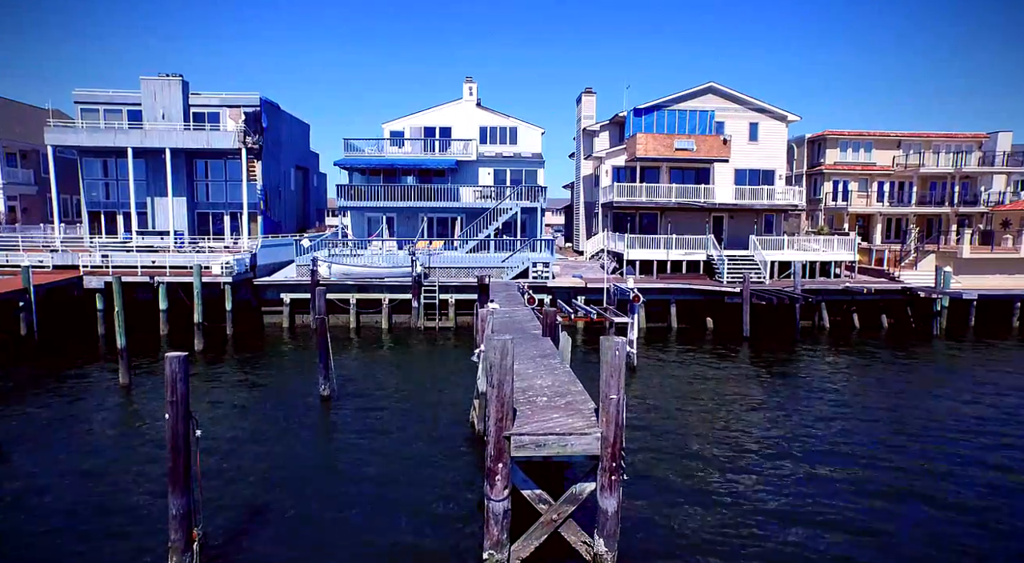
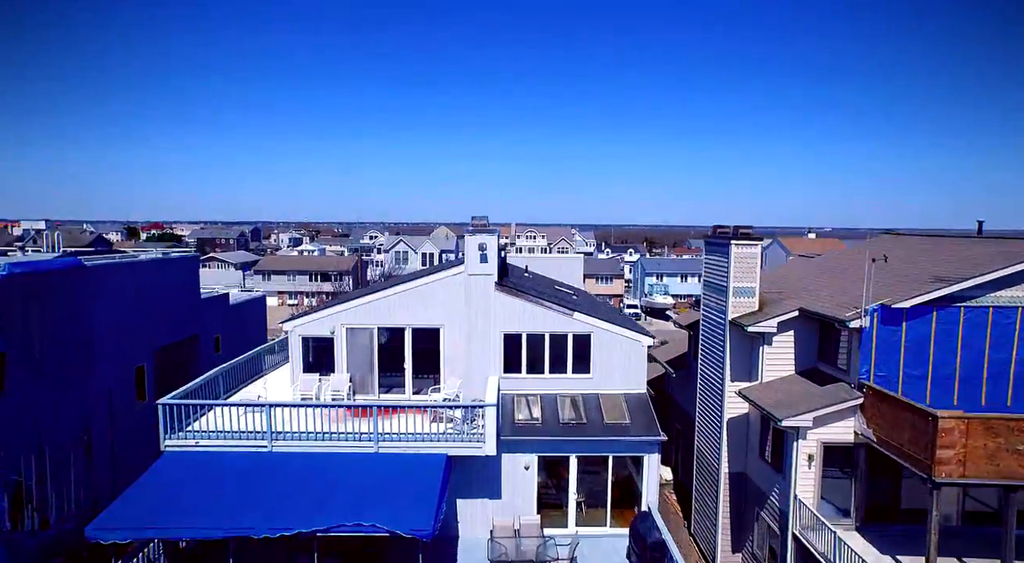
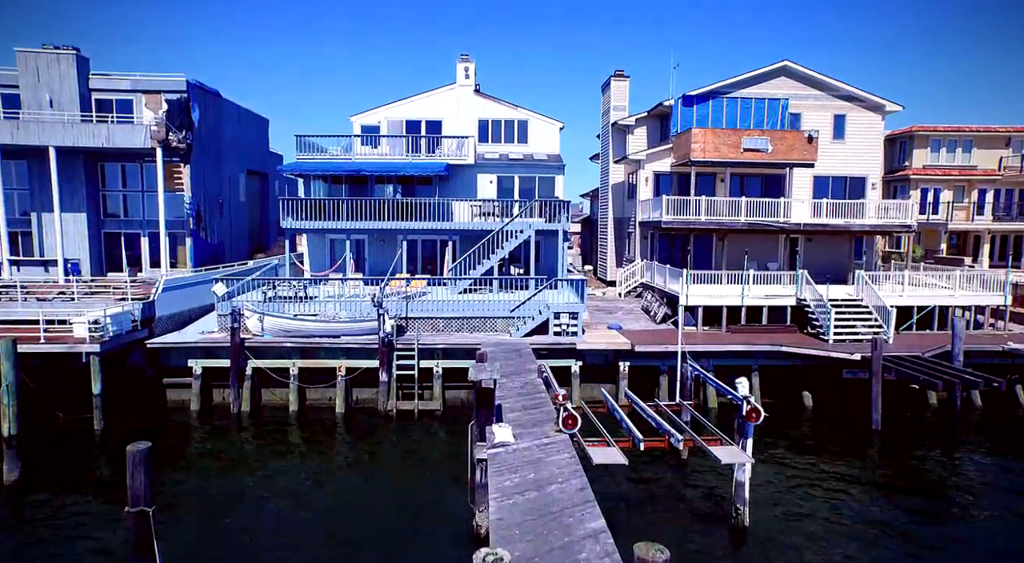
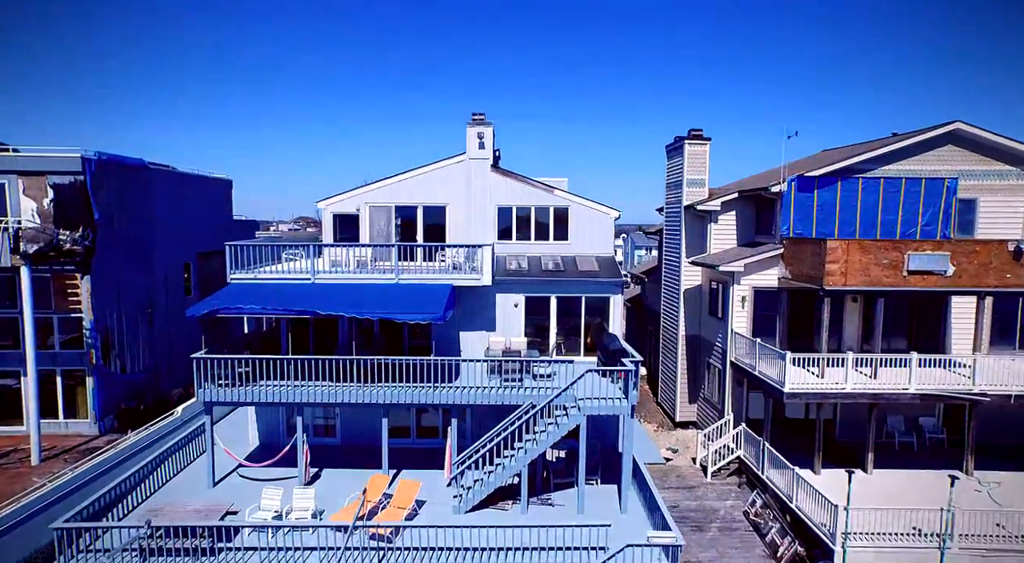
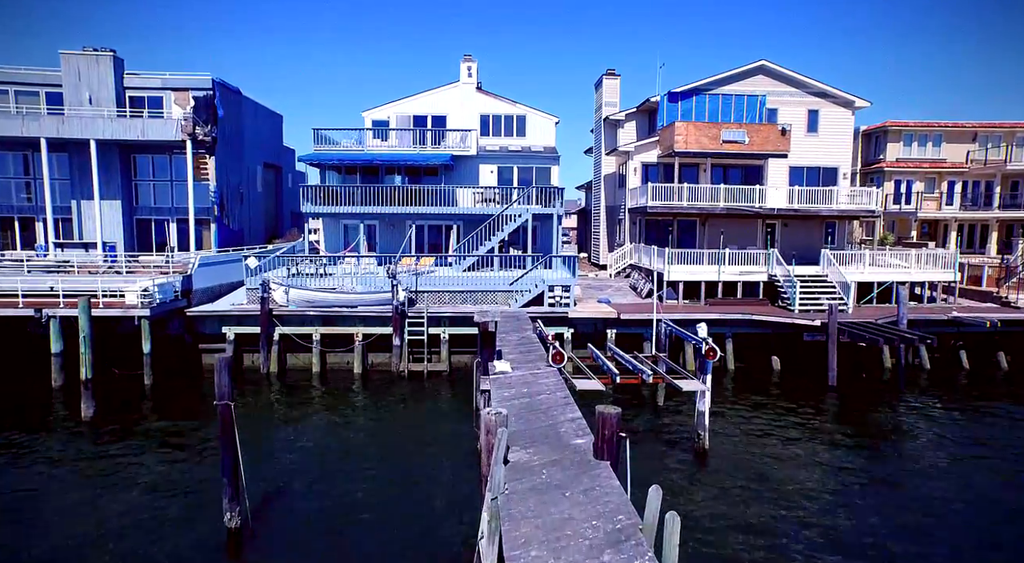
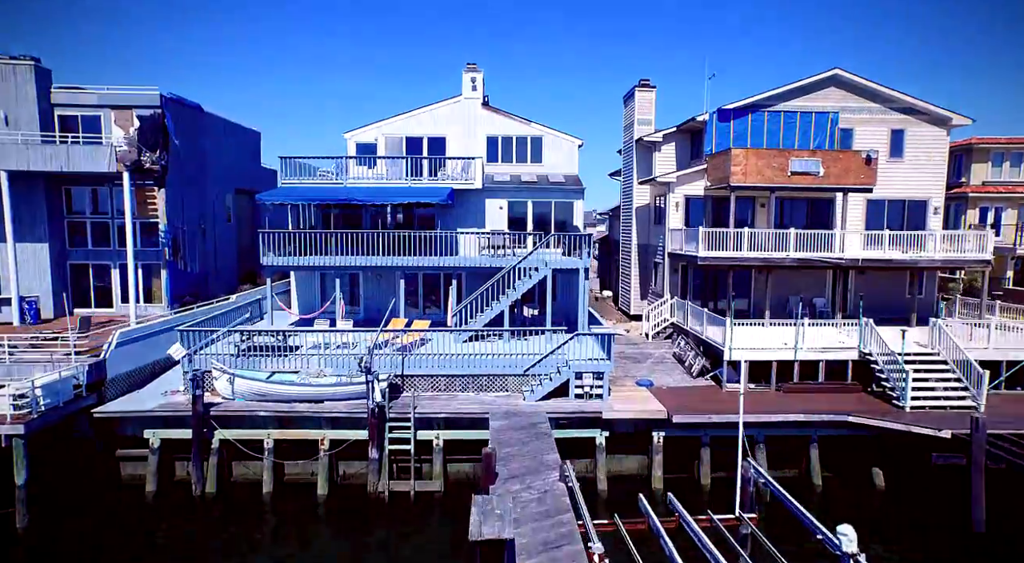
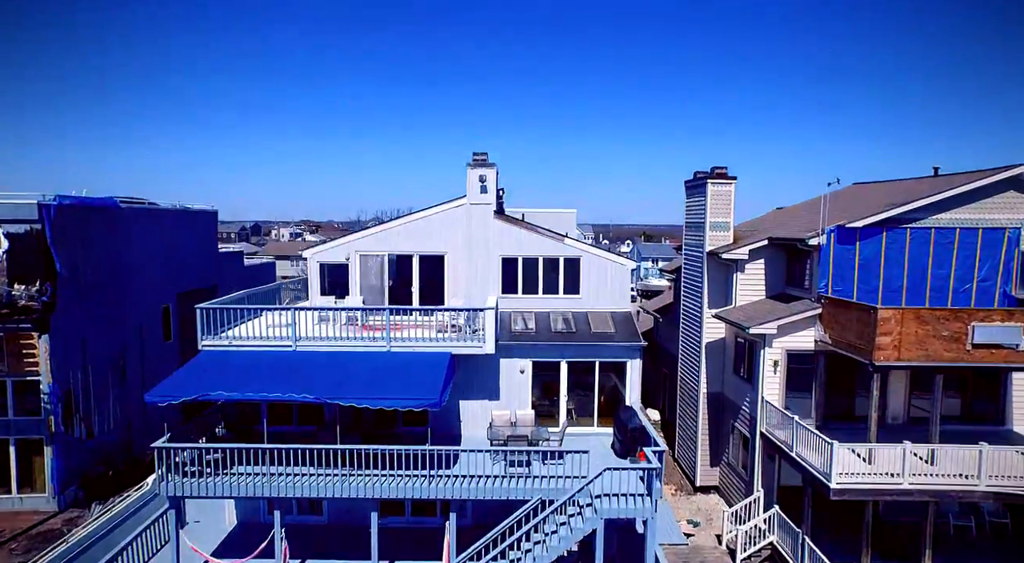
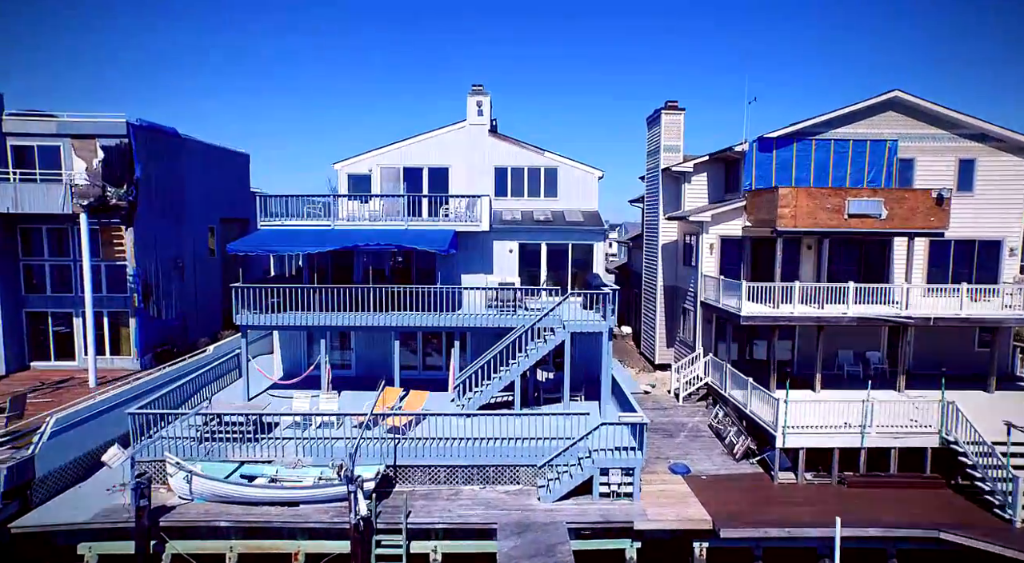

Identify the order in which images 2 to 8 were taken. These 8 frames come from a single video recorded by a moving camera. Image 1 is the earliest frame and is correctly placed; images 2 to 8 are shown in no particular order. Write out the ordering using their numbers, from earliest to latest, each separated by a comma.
5, 3, 6, 8, 4, 7, 2
